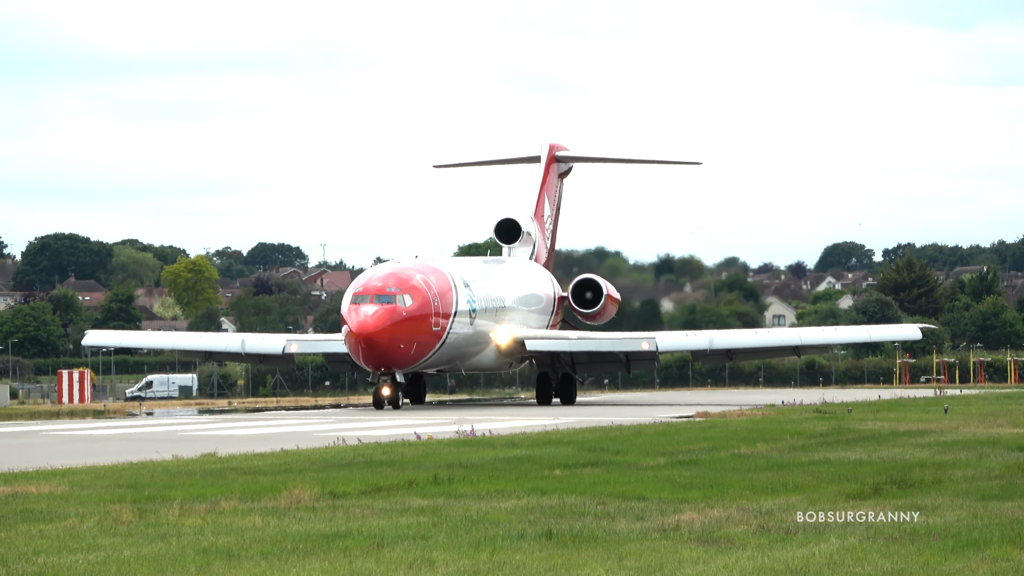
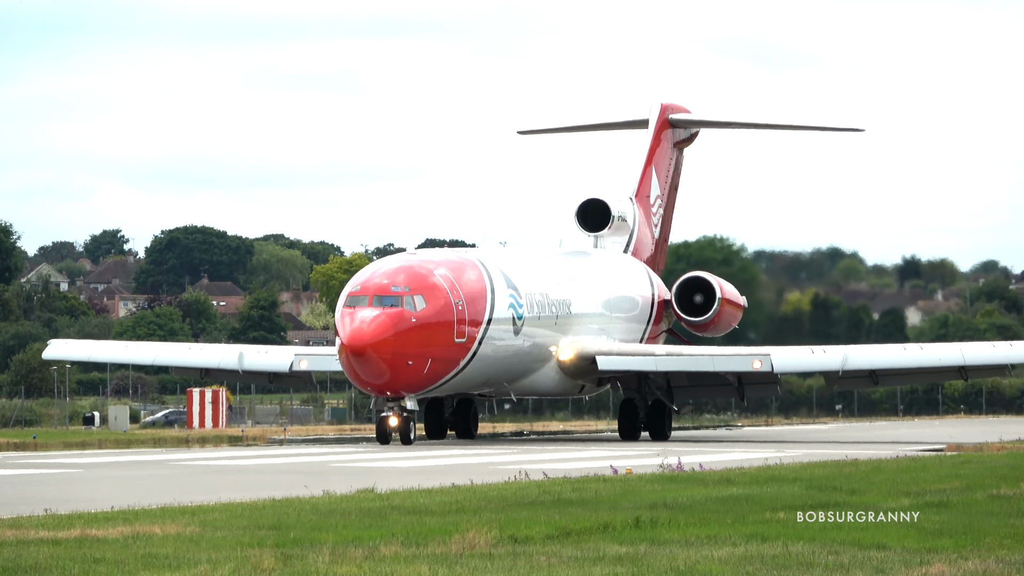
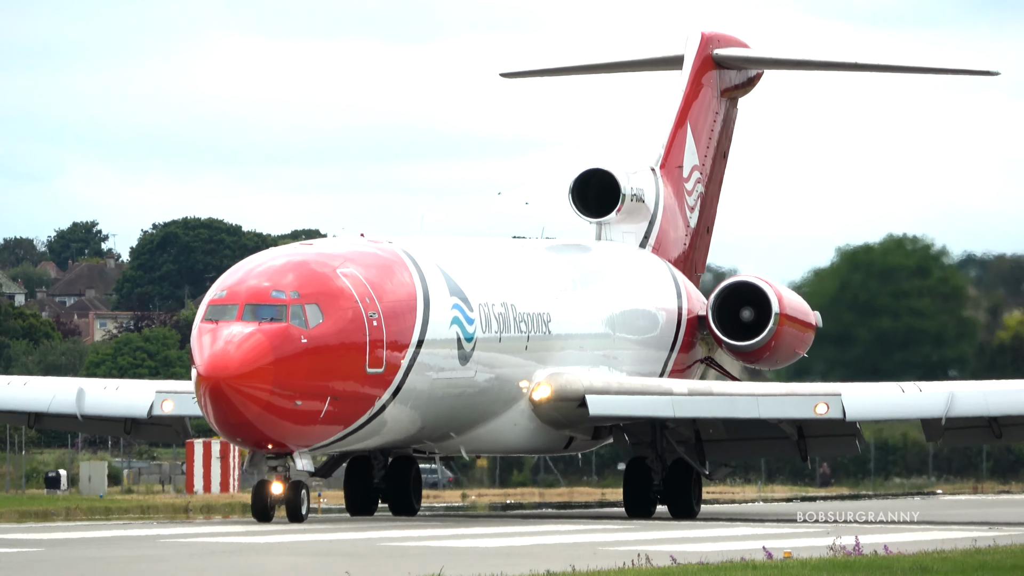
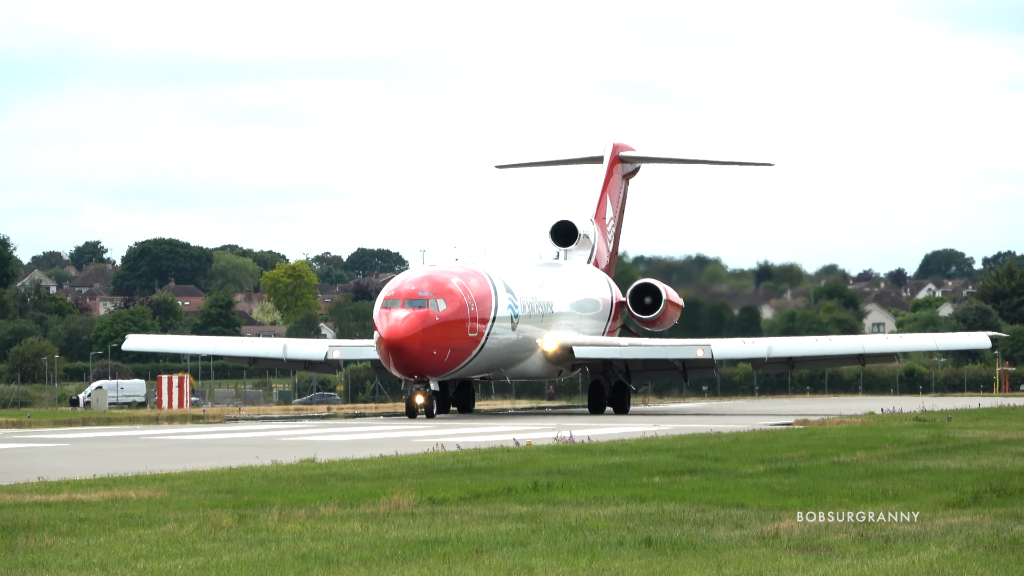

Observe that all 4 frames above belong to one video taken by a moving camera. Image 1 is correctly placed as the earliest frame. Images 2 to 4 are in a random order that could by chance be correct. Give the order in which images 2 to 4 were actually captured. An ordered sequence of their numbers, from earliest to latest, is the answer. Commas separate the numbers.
4, 2, 3
